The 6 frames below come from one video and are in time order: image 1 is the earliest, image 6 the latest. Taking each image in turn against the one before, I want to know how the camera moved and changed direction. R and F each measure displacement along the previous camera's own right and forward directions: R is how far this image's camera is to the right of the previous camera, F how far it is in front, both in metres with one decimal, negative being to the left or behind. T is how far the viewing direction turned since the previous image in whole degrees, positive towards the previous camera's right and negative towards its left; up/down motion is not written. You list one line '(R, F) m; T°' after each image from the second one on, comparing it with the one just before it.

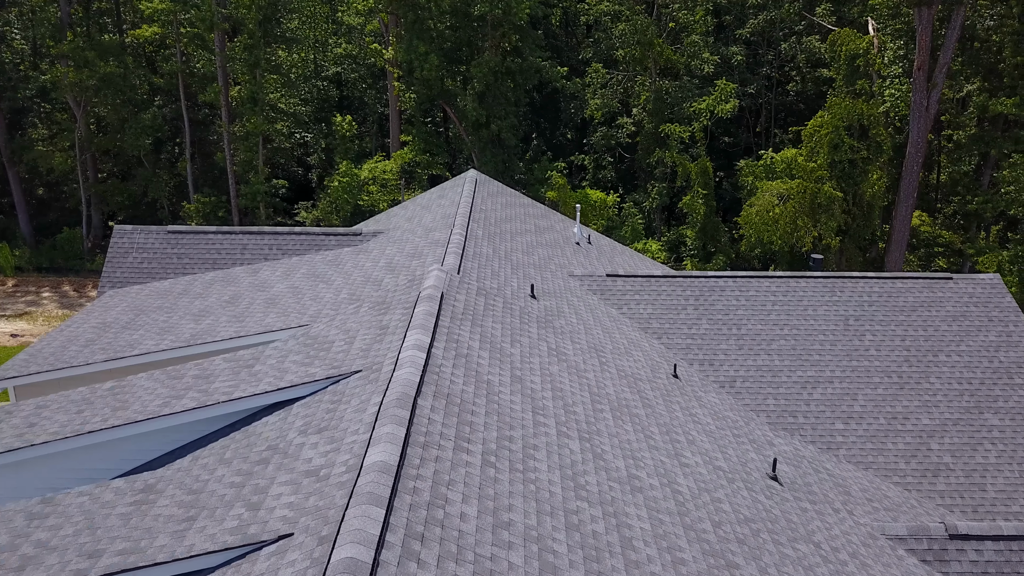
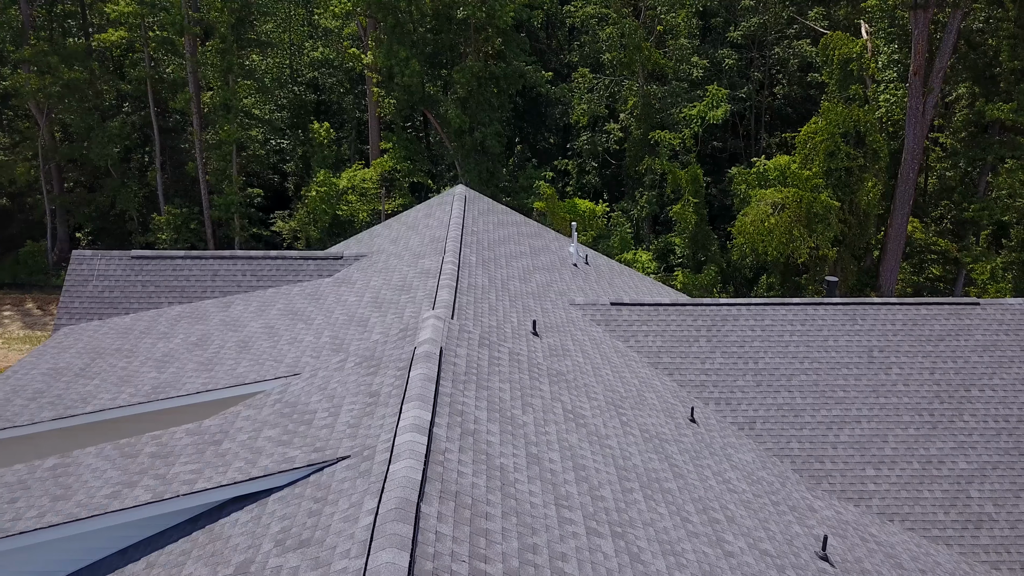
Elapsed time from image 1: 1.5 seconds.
(-0.3, +1.3) m; +1°
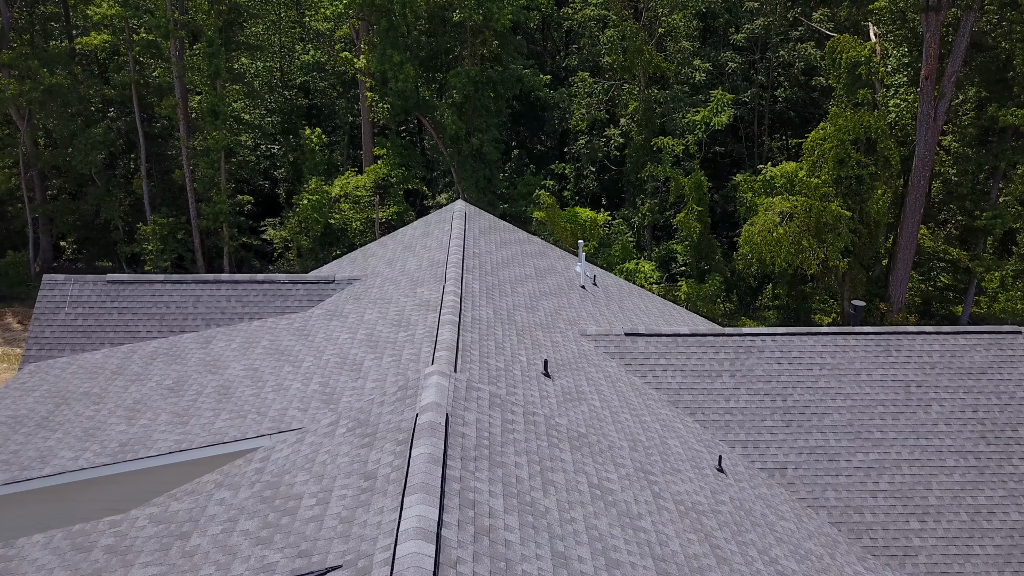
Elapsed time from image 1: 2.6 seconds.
(-0.2, +1.2) m; 0°
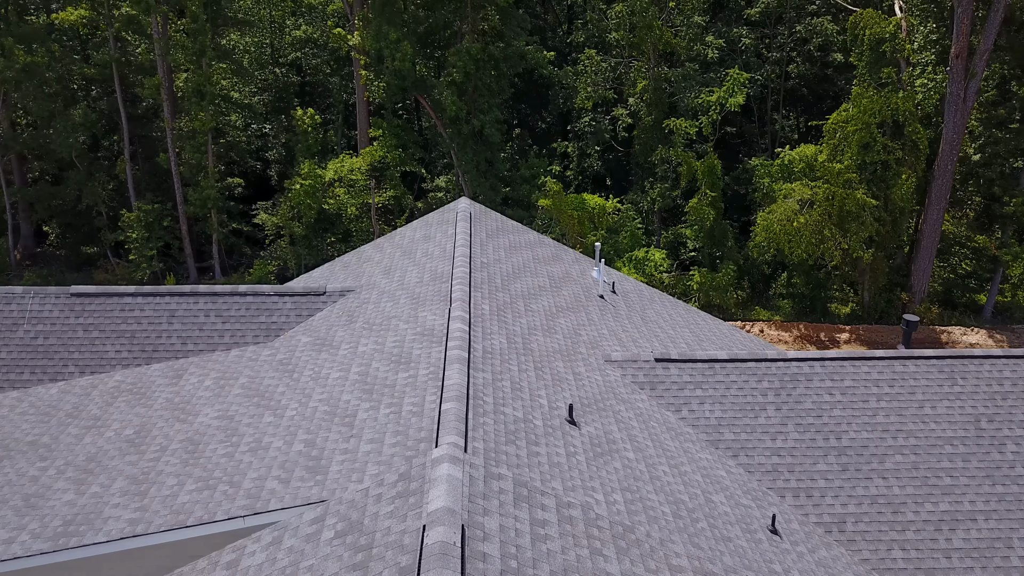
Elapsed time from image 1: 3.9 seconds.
(-0.3, +1.8) m; 0°
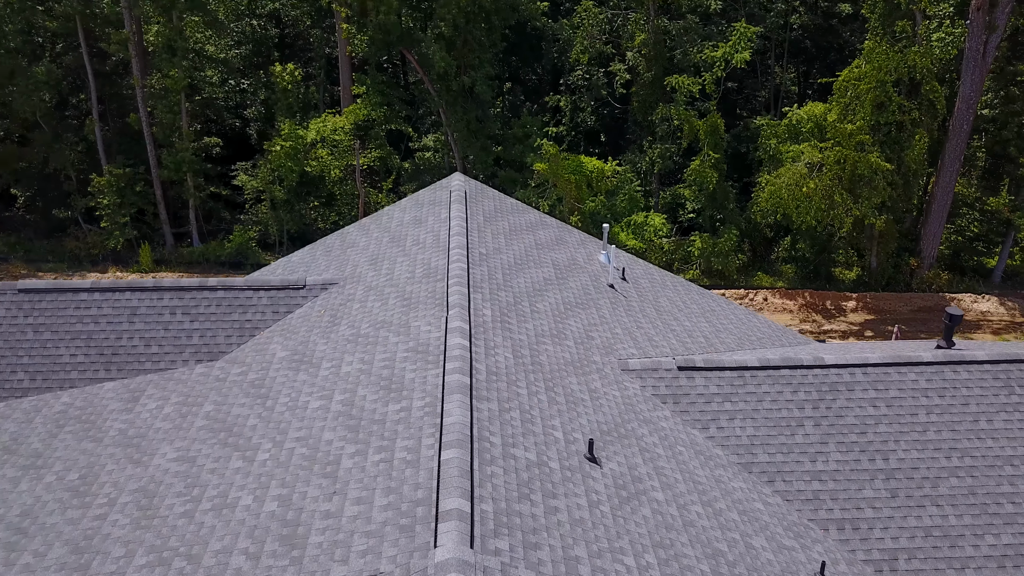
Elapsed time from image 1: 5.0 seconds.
(-0.2, +1.5) m; +1°
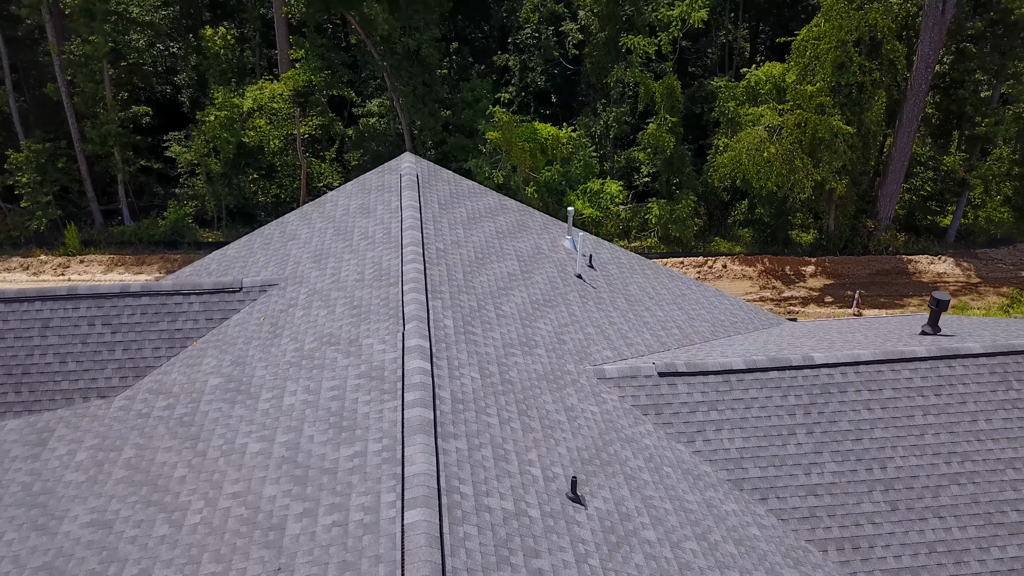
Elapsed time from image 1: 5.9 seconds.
(-0.1, +1.2) m; +3°
